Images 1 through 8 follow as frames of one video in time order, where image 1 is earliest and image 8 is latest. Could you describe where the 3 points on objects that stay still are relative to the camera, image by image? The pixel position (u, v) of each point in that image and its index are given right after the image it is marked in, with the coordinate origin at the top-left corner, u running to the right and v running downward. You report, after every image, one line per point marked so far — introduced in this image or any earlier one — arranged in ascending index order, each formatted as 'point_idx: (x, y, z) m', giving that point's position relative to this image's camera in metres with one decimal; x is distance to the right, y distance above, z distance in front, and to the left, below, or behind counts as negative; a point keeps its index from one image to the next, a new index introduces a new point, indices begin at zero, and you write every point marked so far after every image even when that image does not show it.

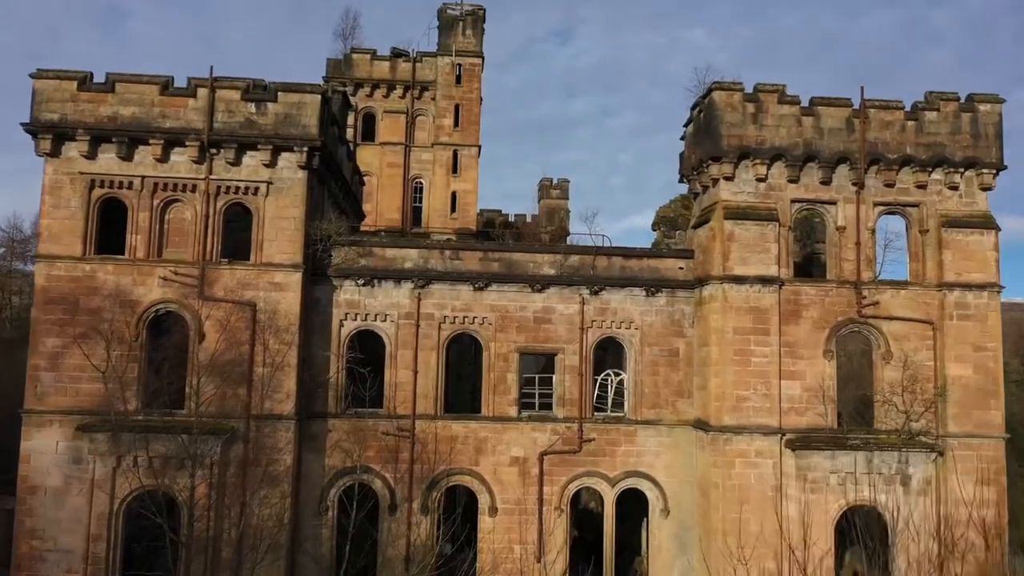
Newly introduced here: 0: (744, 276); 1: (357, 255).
0: (+3.9, +0.2, +18.3) m
1: (-2.8, +0.6, +19.7) m
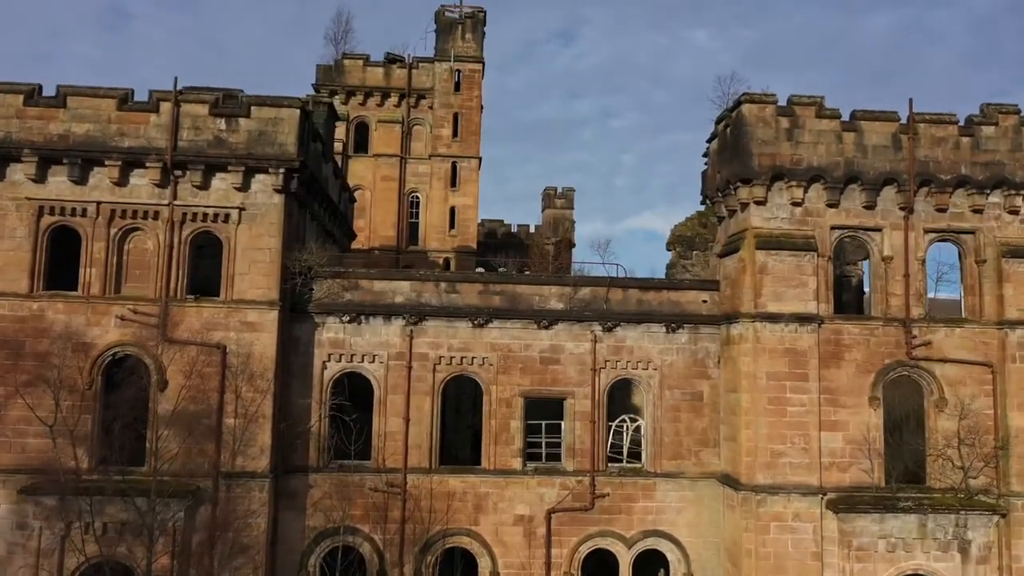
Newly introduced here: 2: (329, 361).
0: (+4.0, -0.4, +16.2) m
1: (-2.8, 0.0, +17.6) m
2: (-2.9, -1.2, +17.4) m
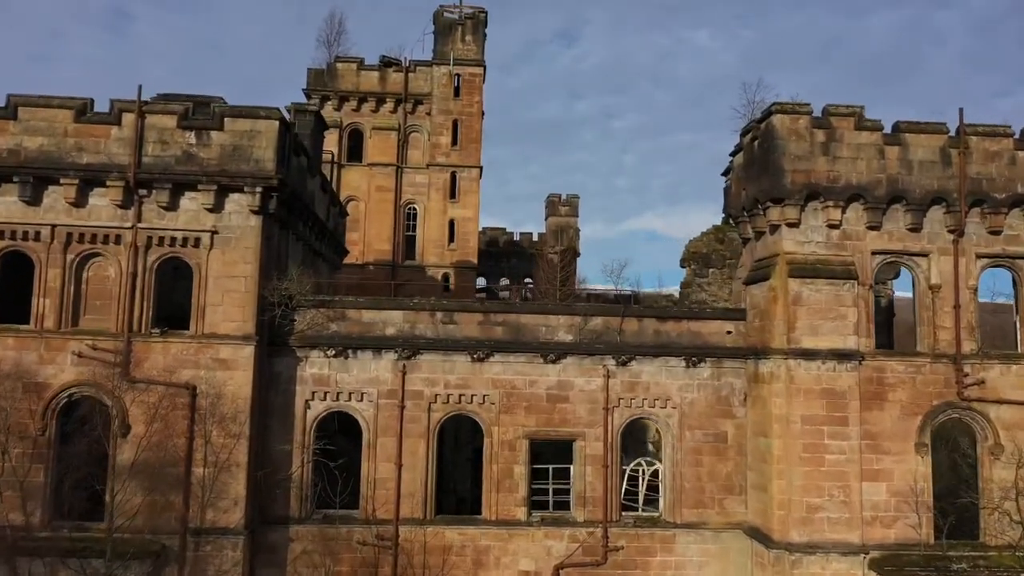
0: (+4.0, -0.8, +14.4) m
1: (-2.7, -0.5, +15.8) m
2: (-2.9, -1.6, +15.7) m
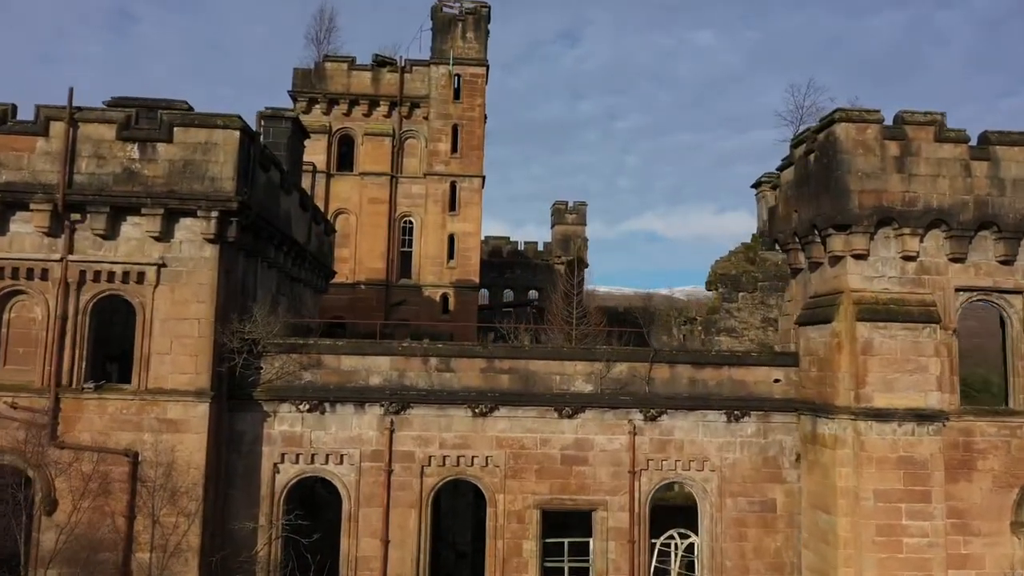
0: (+4.1, -1.3, +11.8) m
1: (-2.6, -1.0, +13.3) m
2: (-2.8, -2.1, +13.1) m
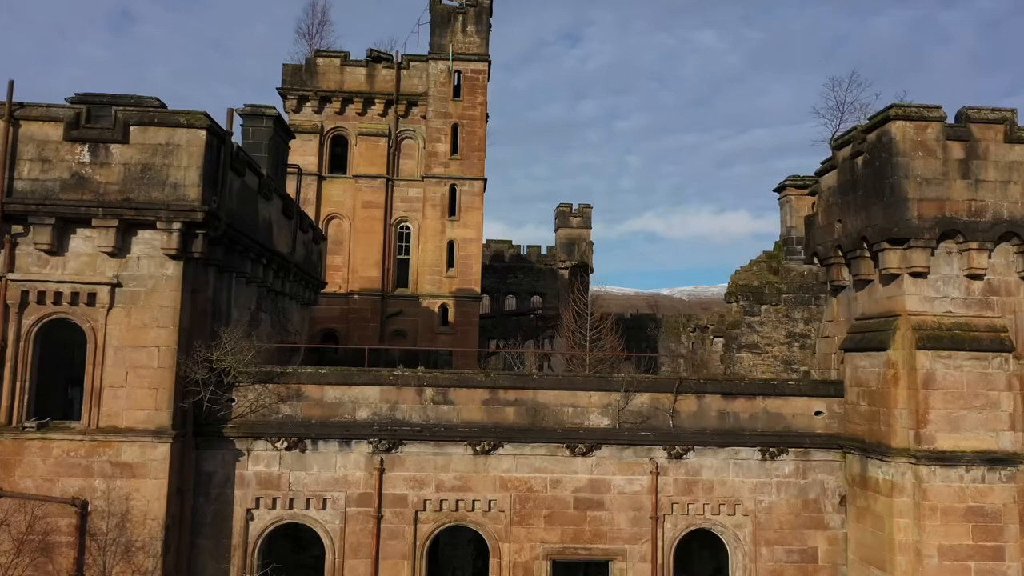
0: (+4.2, -1.6, +10.2) m
1: (-2.5, -1.2, +11.7) m
2: (-2.7, -2.4, +11.5) m
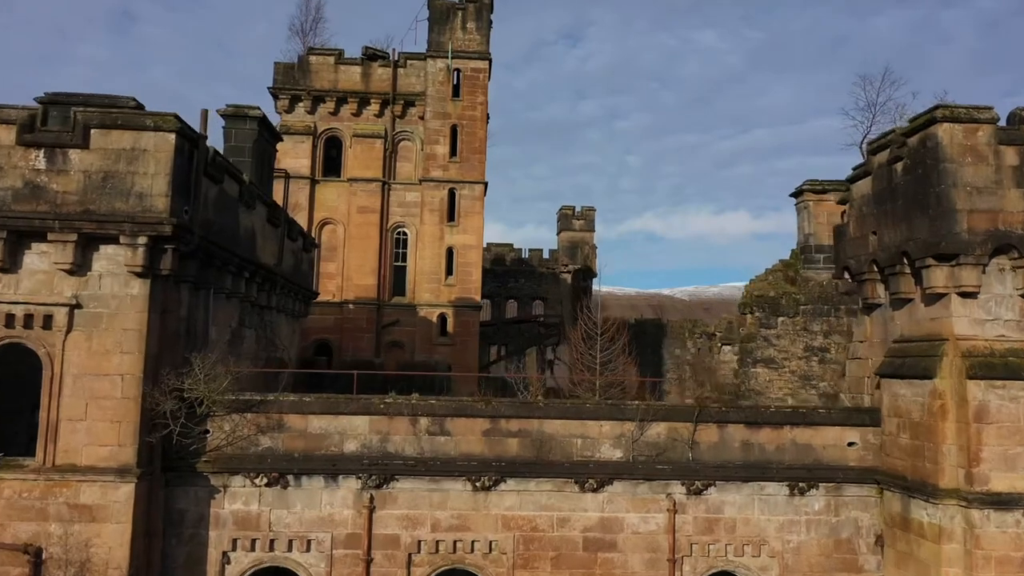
0: (+4.2, -1.8, +9.1) m
1: (-2.5, -1.4, +10.6) m
2: (-2.7, -2.5, +10.4) m
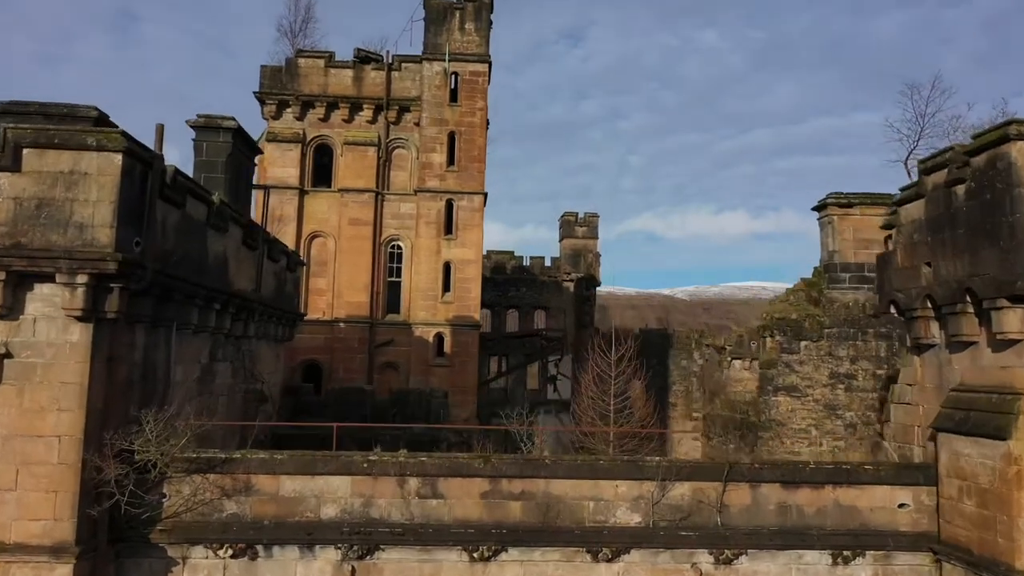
0: (+4.3, -2.1, +7.8) m
1: (-2.5, -1.7, +9.2) m
2: (-2.7, -2.9, +9.1) m
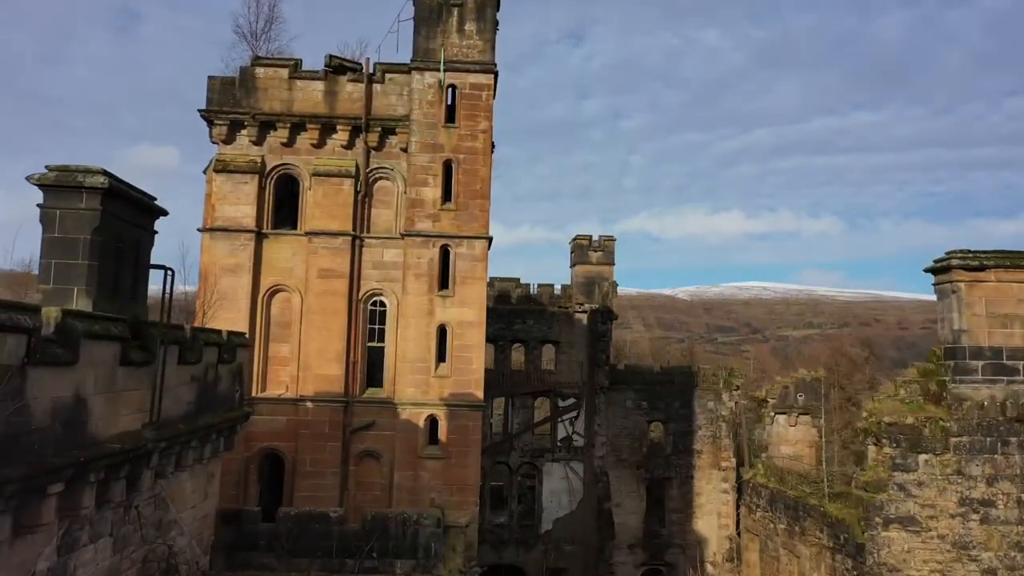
0: (+4.4, -3.2, +3.2) m
1: (-2.3, -2.9, +4.7) m
2: (-2.5, -4.0, +4.5) m
